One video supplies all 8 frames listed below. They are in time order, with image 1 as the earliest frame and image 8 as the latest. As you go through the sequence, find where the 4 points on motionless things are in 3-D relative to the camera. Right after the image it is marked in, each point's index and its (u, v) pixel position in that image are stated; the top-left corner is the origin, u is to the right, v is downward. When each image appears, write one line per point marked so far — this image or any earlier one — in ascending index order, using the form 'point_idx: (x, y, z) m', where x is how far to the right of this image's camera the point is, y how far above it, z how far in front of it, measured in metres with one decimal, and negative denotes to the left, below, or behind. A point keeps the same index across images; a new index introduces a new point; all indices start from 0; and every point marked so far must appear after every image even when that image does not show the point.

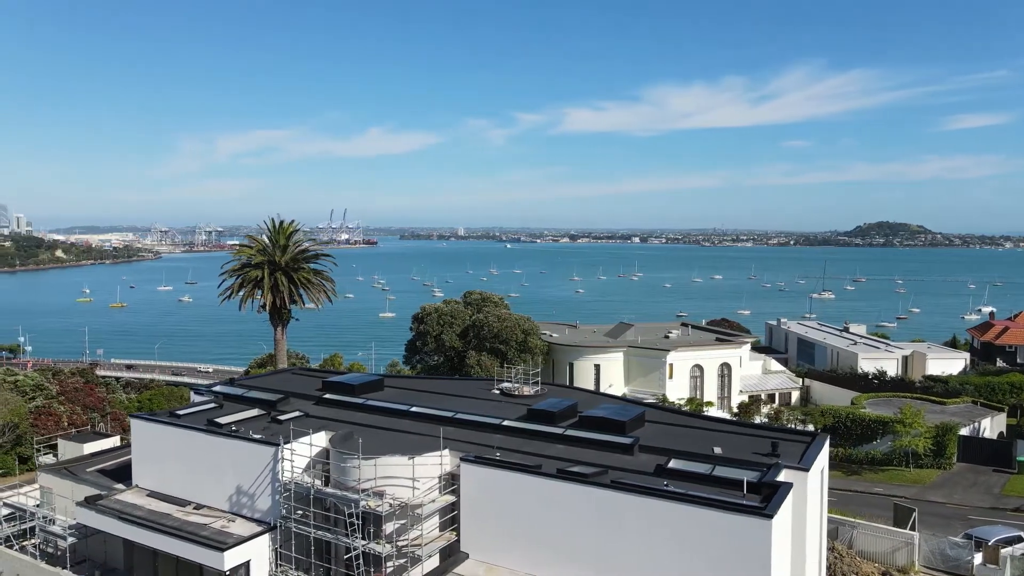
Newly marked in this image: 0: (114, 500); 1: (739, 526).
0: (-11.5, -6.1, +18.9) m
1: (+3.8, -4.2, +11.5) m
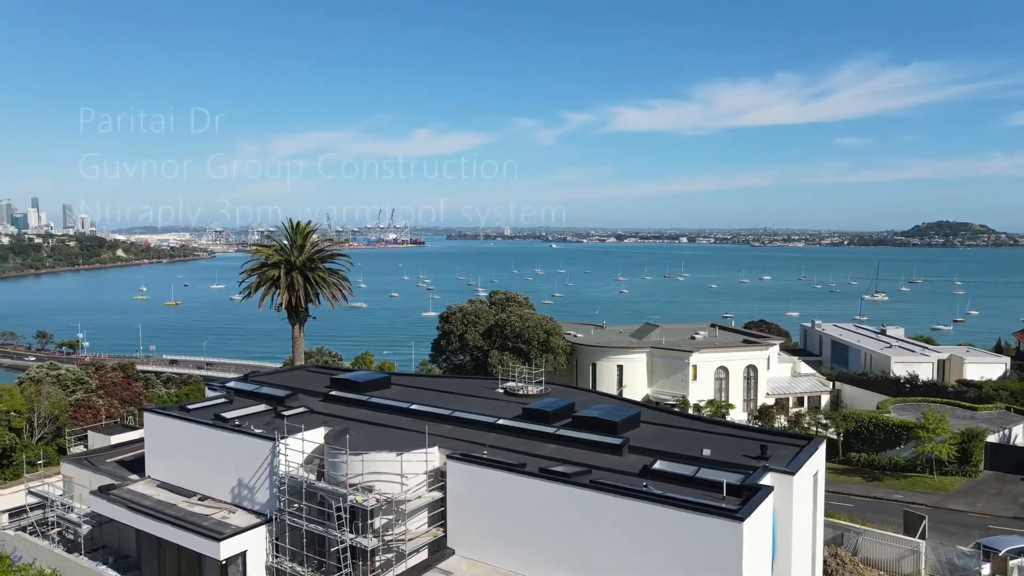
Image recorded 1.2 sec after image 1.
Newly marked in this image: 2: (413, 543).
0: (-11.5, -6.0, +19.6) m
1: (+3.4, -4.2, +11.4) m
2: (-2.2, -5.7, +14.5) m
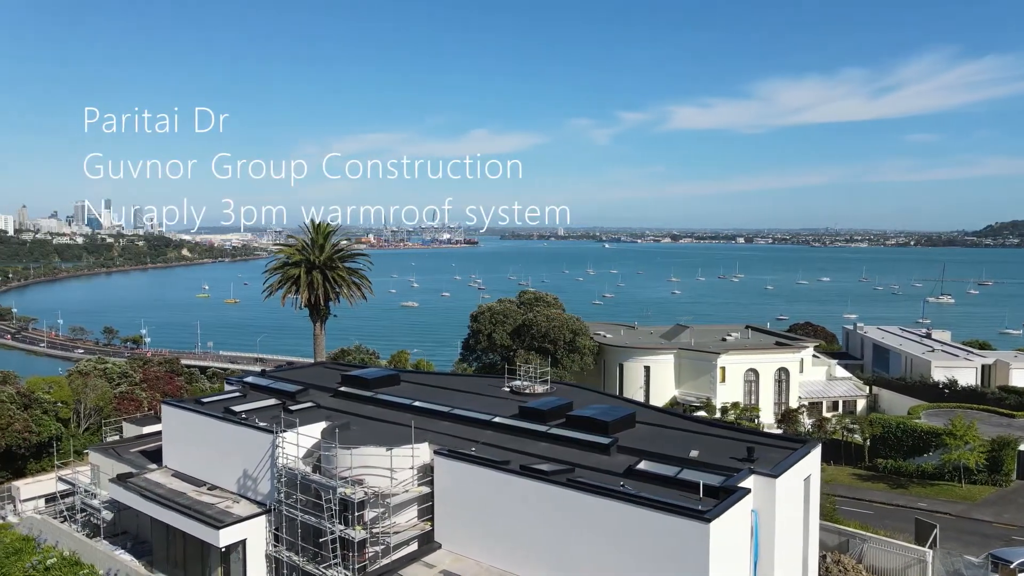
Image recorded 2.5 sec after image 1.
0: (-11.5, -5.9, +20.5) m
1: (+2.8, -4.2, +11.4) m
2: (-2.6, -5.6, +14.8) m
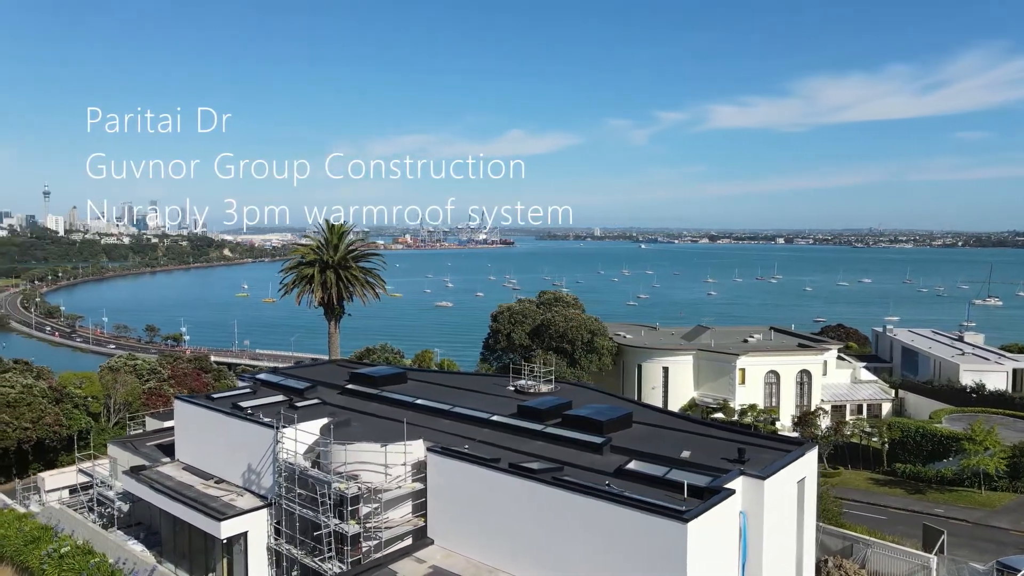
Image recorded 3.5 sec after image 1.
0: (-11.5, -5.9, +21.1) m
1: (+2.5, -4.2, +11.4) m
2: (-2.8, -5.6, +15.1) m
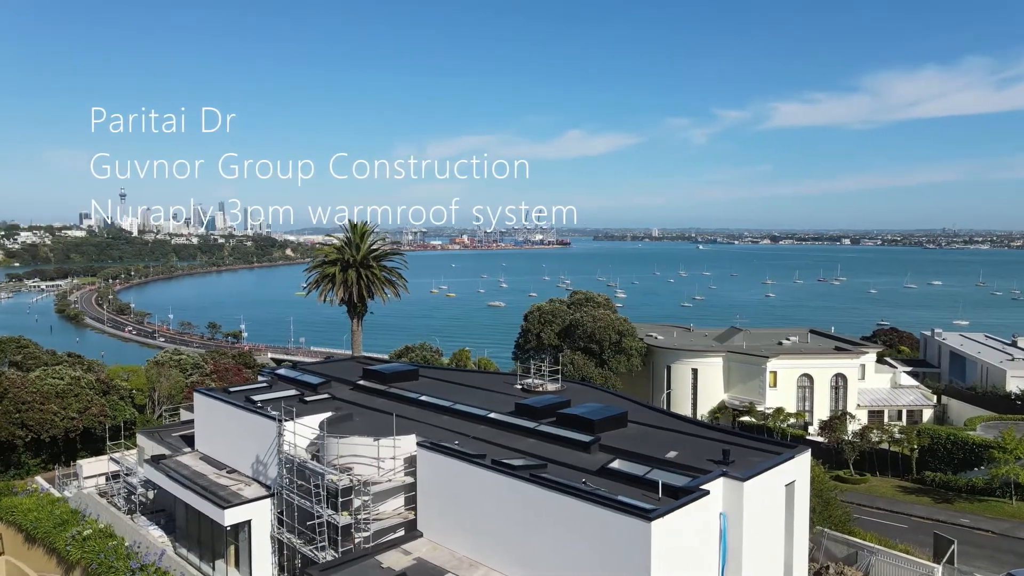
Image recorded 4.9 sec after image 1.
0: (-11.4, -5.8, +22.0) m
1: (+2.0, -4.2, +11.5) m
2: (-3.0, -5.5, +15.5) m
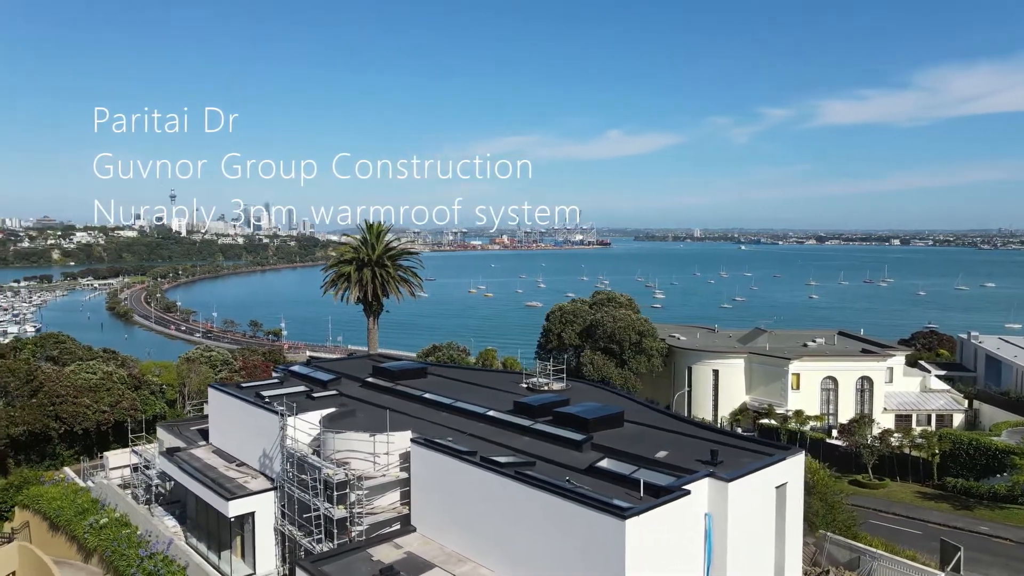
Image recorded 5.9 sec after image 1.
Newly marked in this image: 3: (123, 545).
0: (-11.2, -5.7, +22.7) m
1: (+1.6, -4.1, +11.5) m
2: (-3.2, -5.5, +15.8) m
3: (-11.9, -7.8, +19.9) m
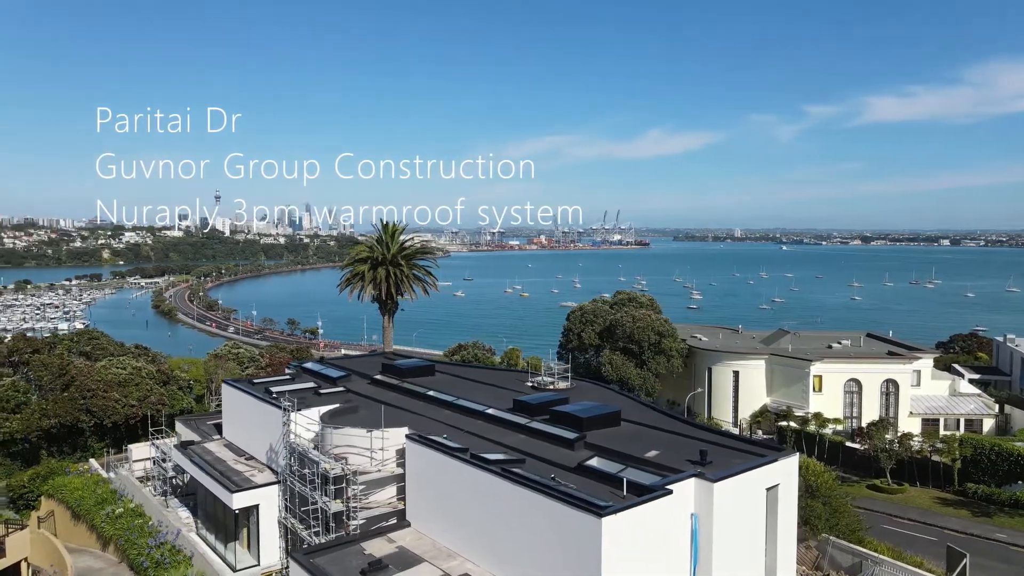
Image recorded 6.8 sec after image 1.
0: (-11.1, -5.6, +23.3) m
1: (+1.3, -4.1, +11.6) m
2: (-3.4, -5.5, +16.1) m
3: (-11.8, -7.7, +20.6) m
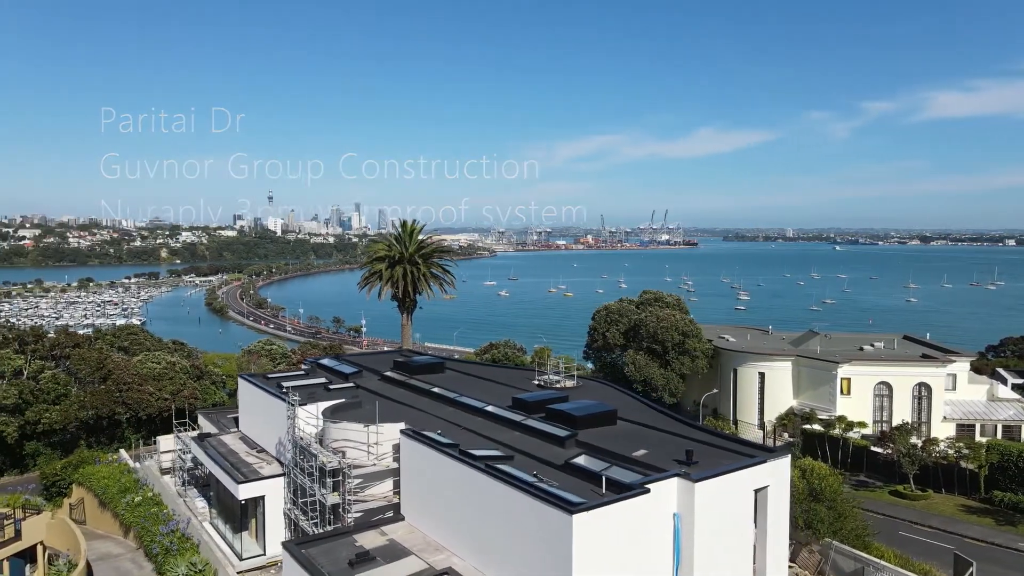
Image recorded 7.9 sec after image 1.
0: (-10.9, -5.6, +24.1) m
1: (+0.8, -4.1, +11.8) m
2: (-3.6, -5.4, +16.4) m
3: (-11.8, -7.6, +21.4) m
